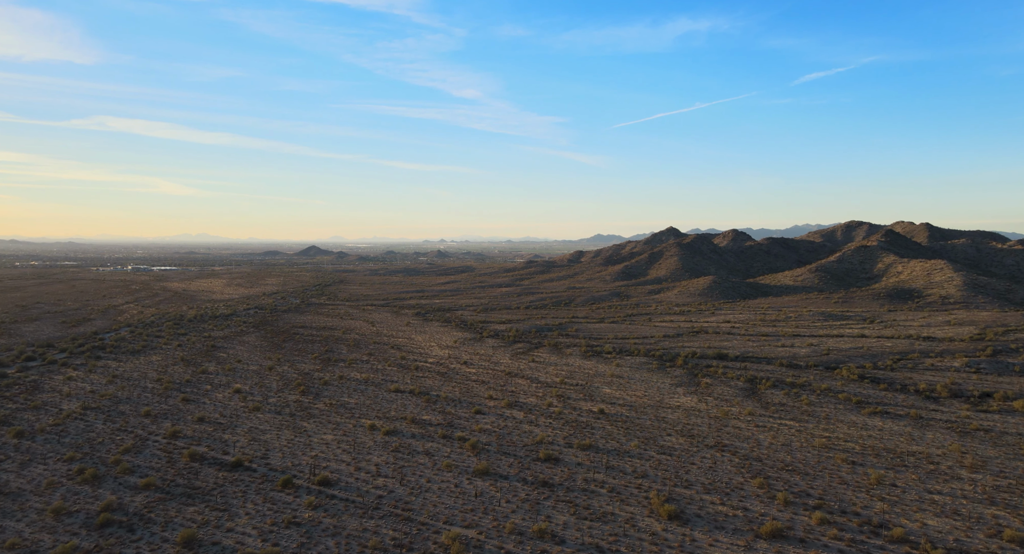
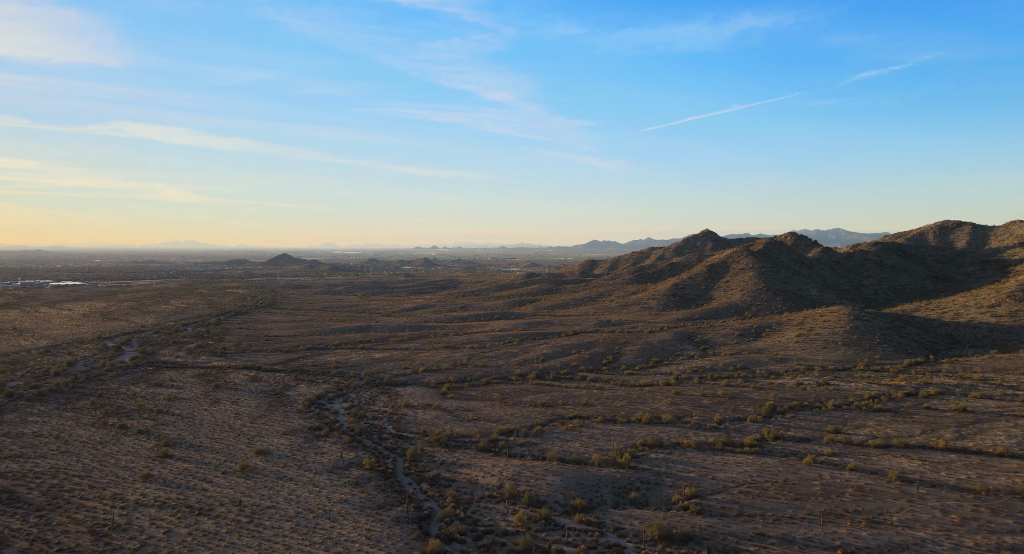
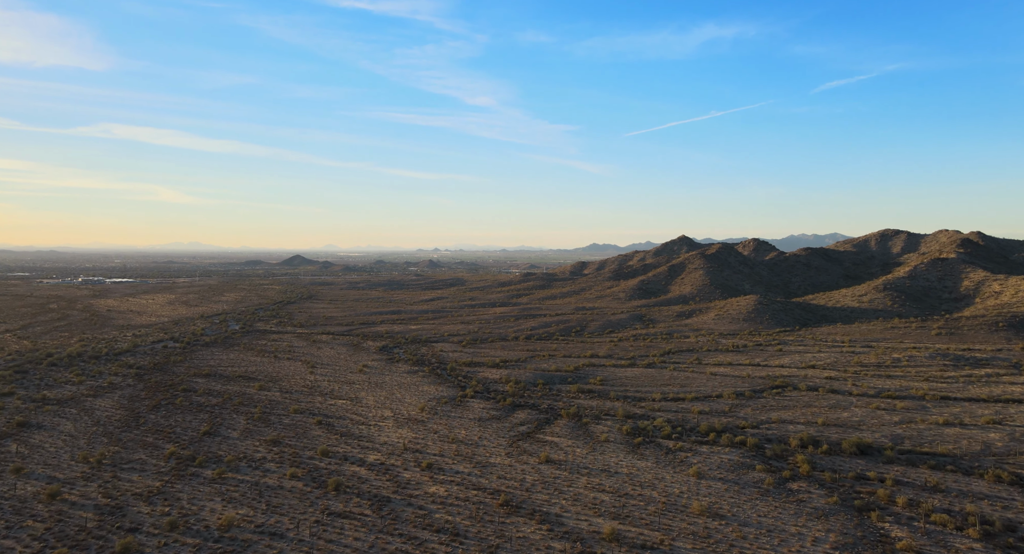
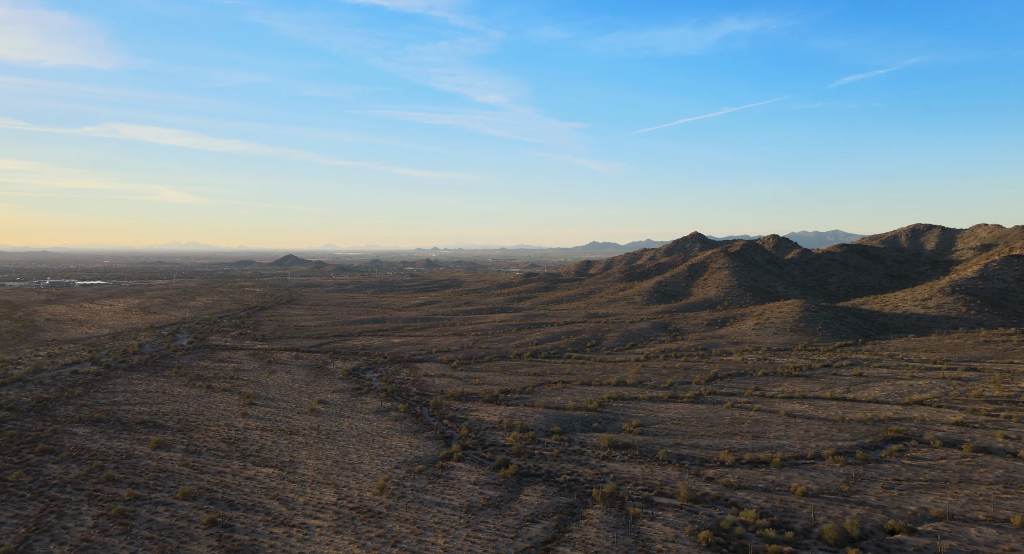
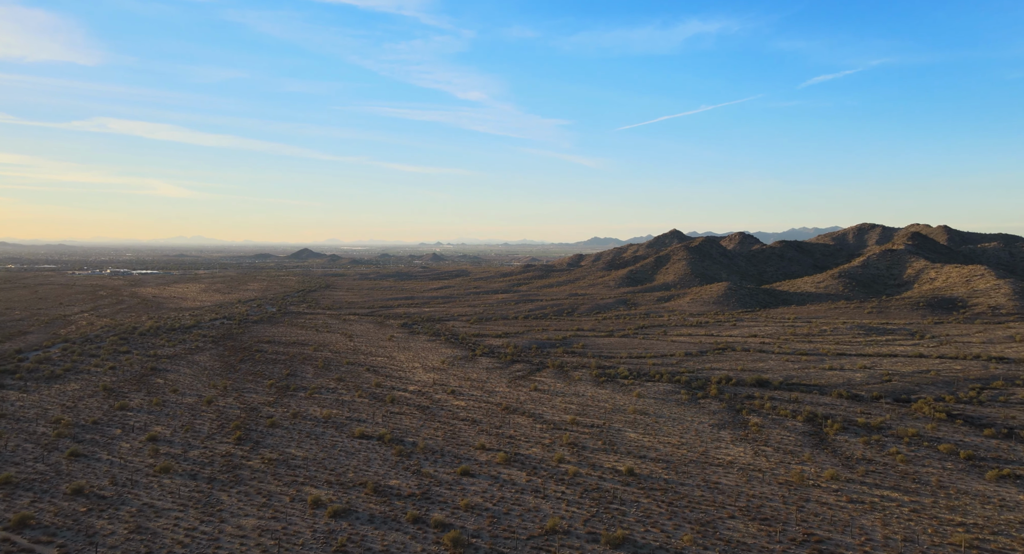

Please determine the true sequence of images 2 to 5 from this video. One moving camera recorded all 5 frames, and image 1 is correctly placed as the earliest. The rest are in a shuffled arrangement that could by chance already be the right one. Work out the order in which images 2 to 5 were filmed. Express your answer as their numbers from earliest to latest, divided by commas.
5, 3, 4, 2
